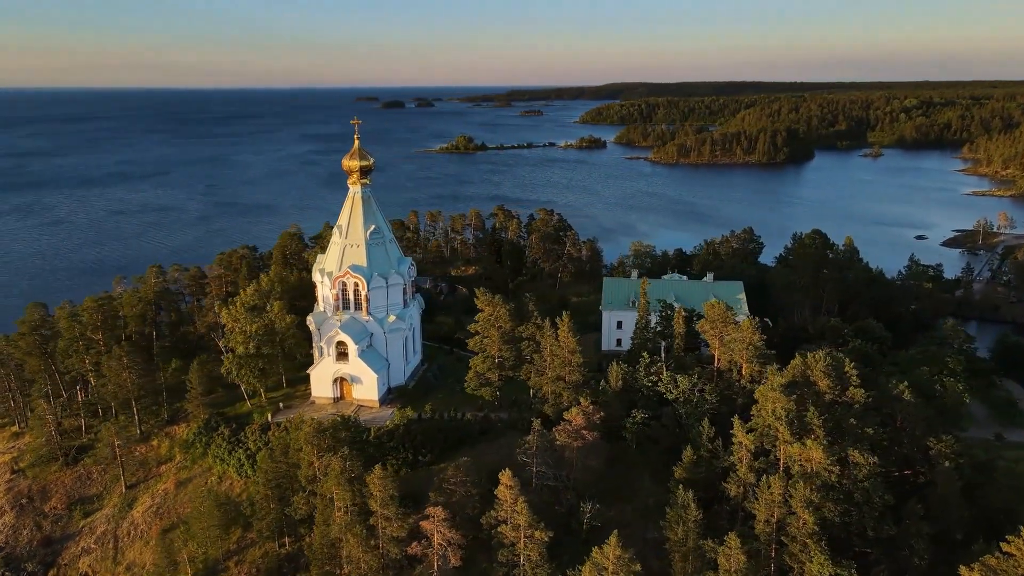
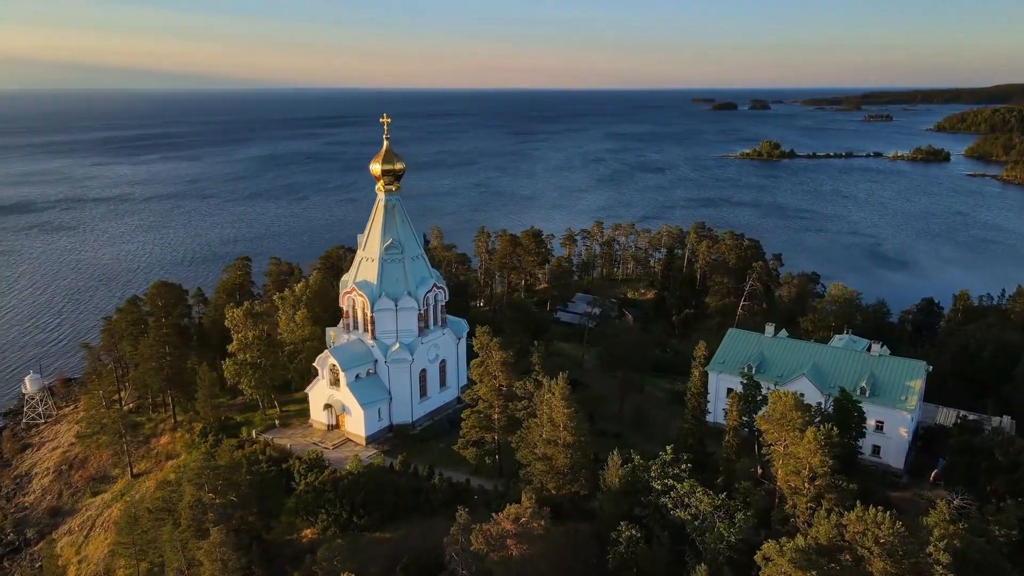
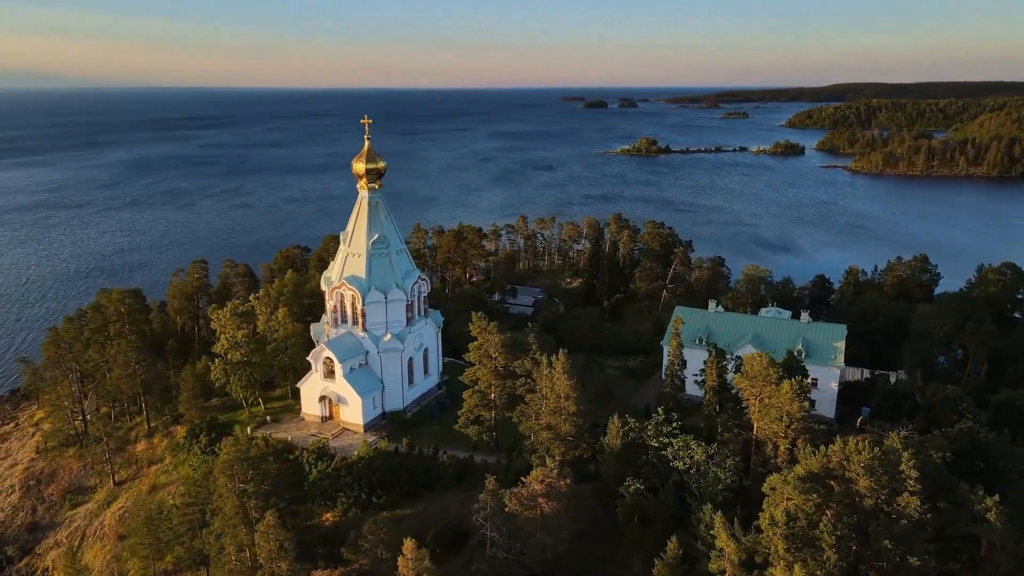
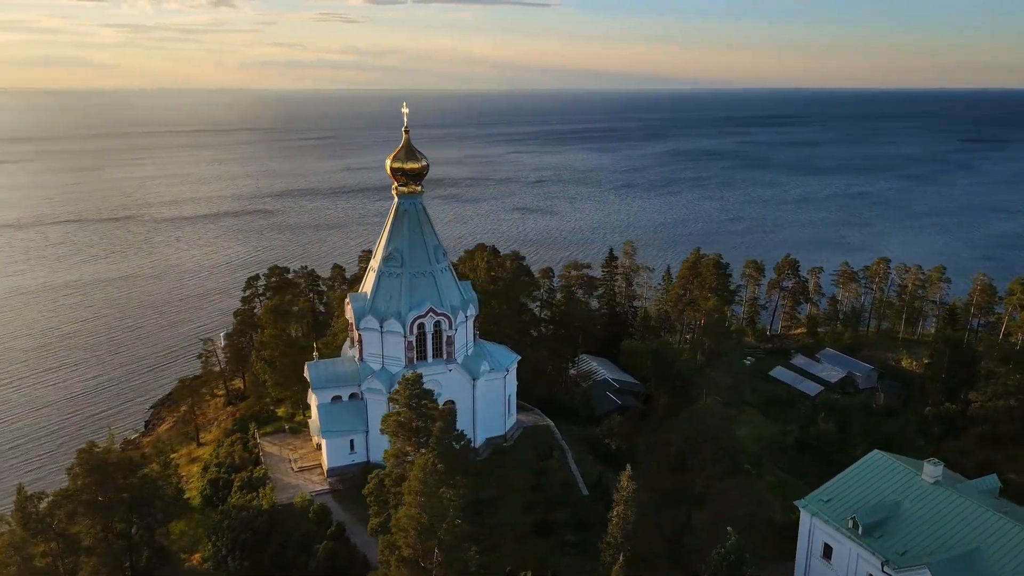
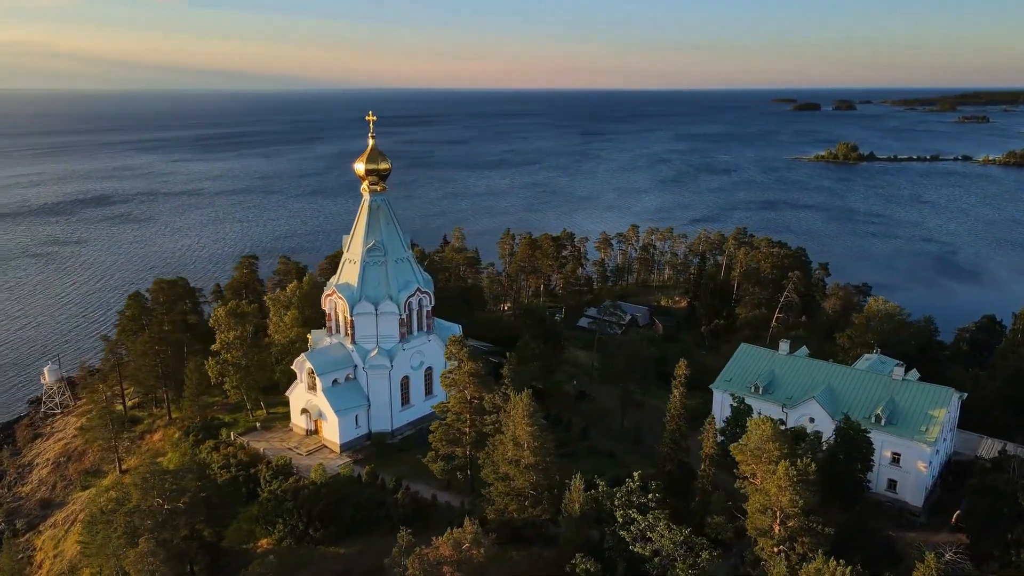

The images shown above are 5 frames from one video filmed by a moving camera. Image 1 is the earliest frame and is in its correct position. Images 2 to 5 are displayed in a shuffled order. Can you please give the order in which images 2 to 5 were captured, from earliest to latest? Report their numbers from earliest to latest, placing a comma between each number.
3, 2, 5, 4
